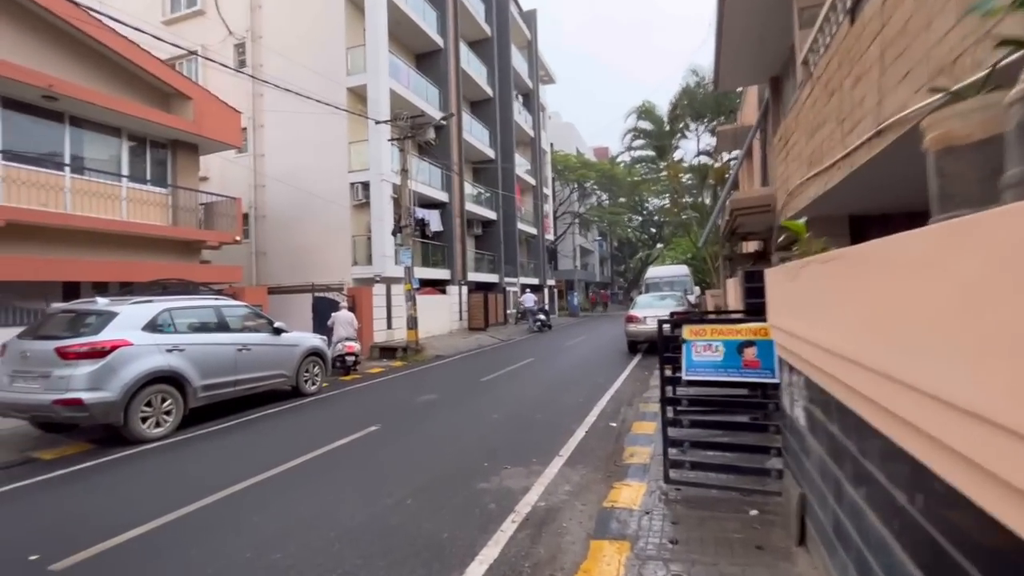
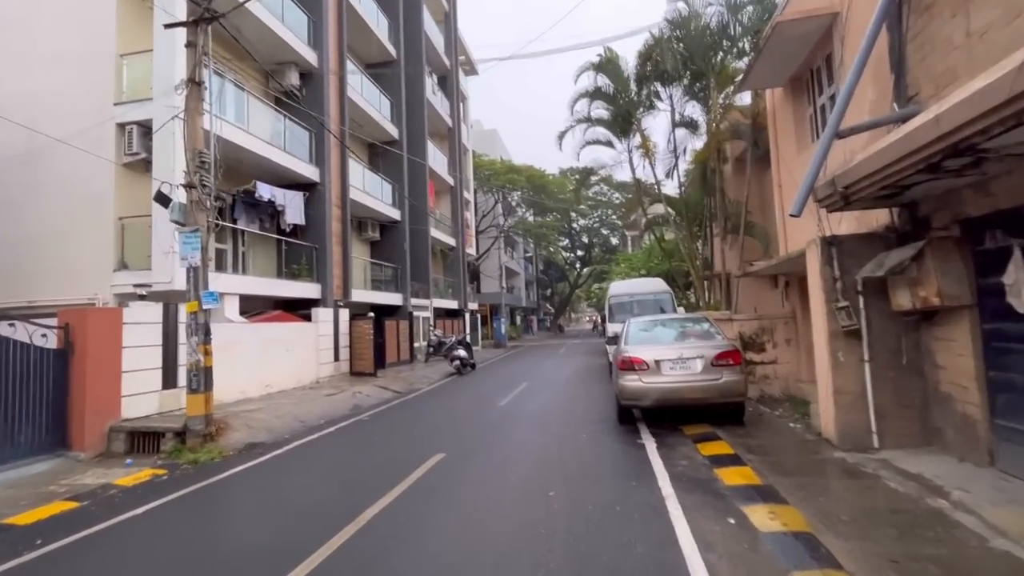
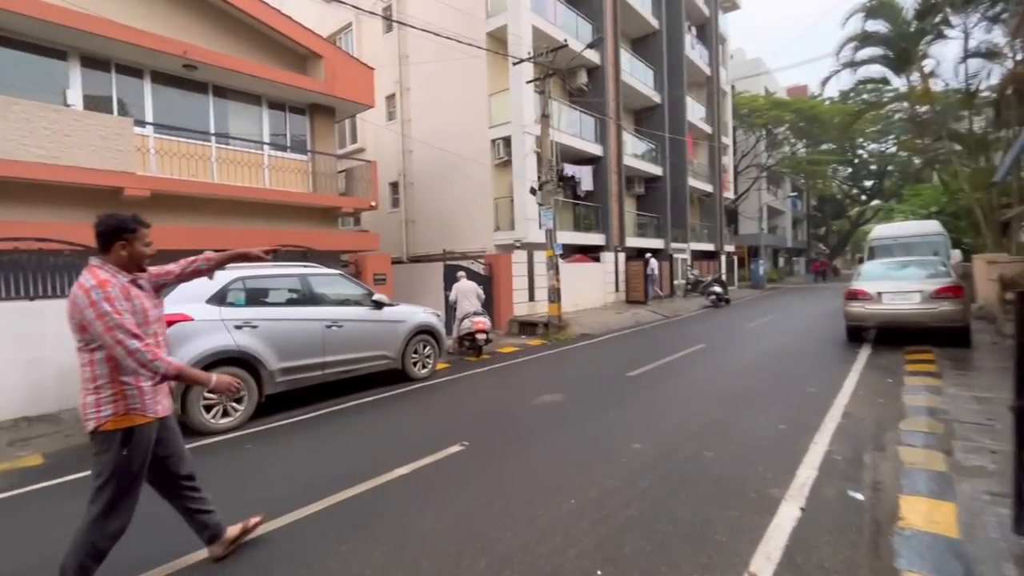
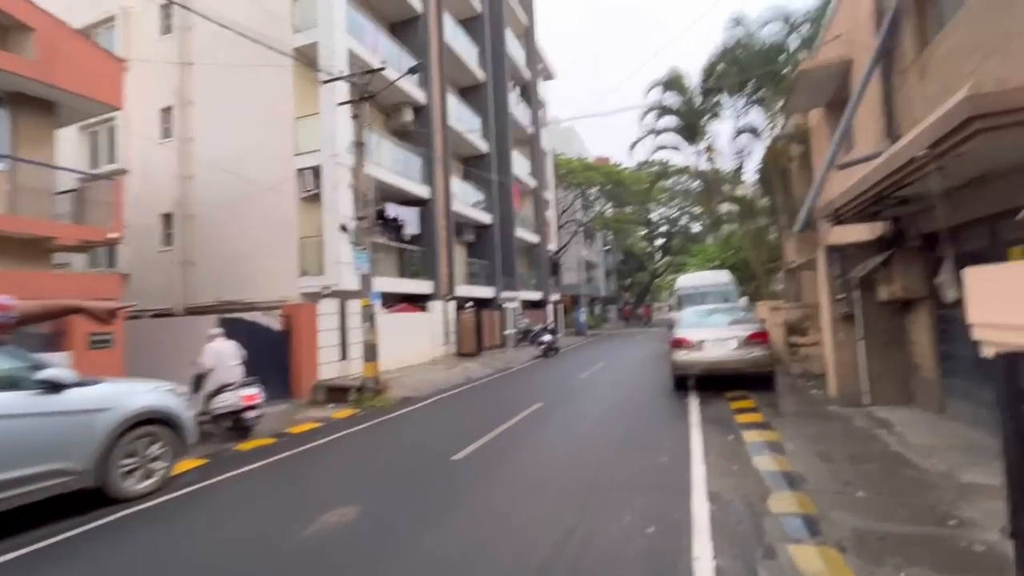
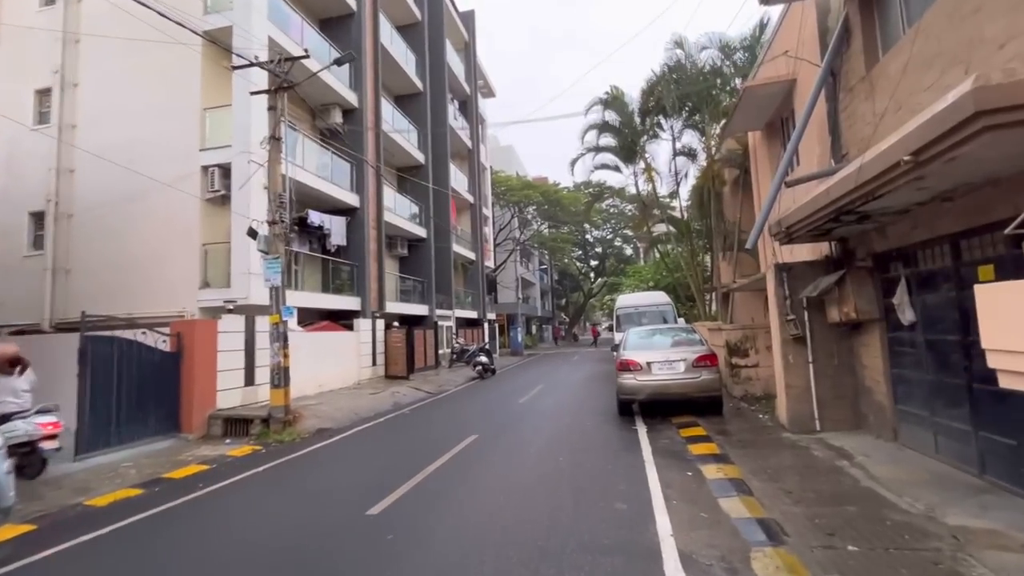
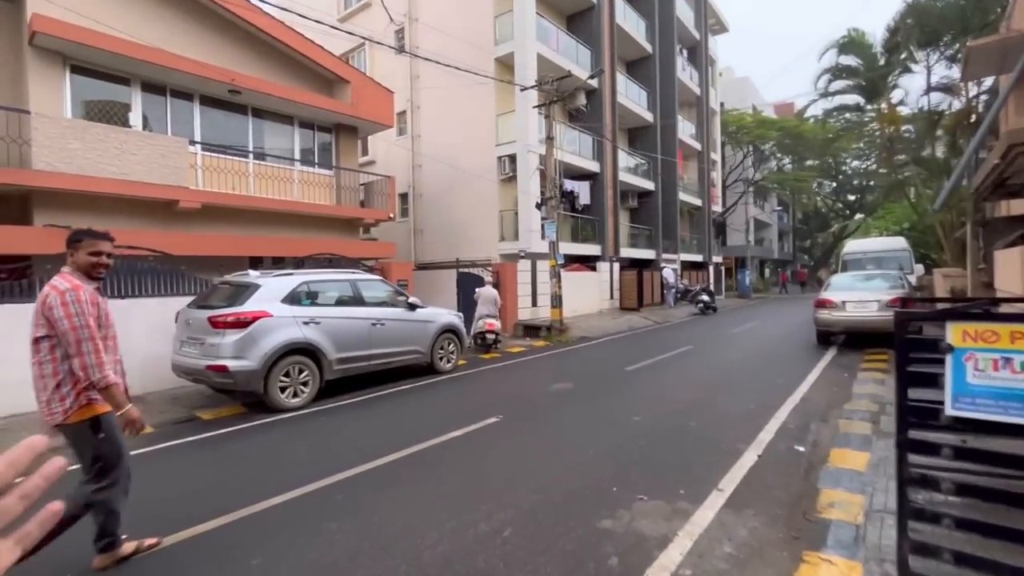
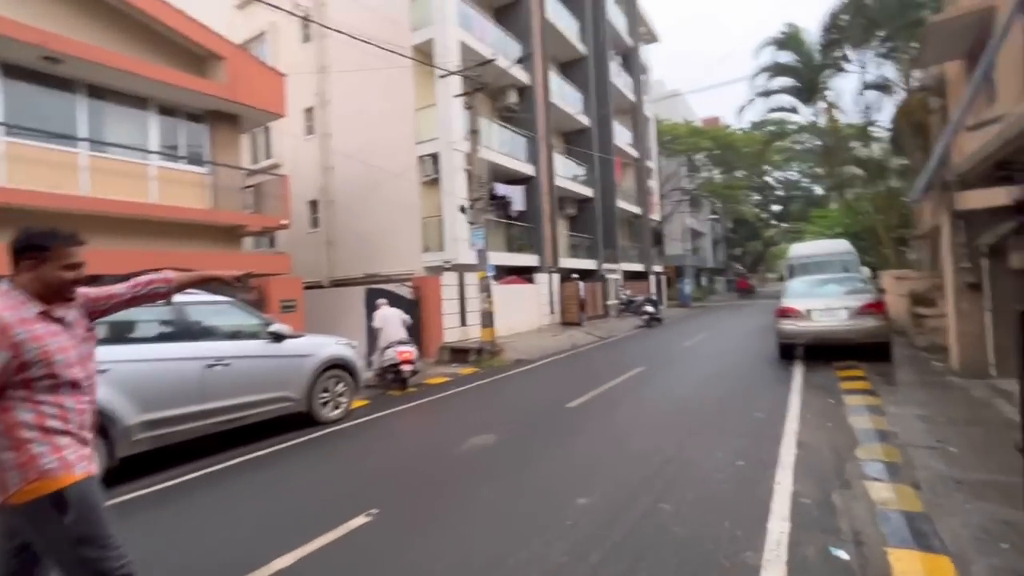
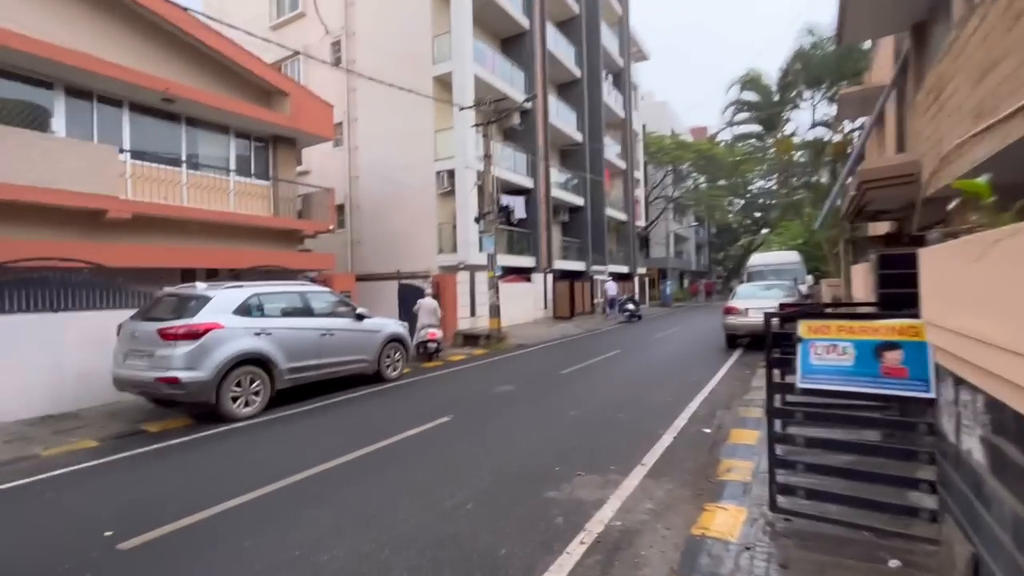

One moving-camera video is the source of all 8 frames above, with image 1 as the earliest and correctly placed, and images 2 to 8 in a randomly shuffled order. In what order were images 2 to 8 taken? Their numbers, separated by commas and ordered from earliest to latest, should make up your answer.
8, 6, 3, 7, 4, 5, 2
